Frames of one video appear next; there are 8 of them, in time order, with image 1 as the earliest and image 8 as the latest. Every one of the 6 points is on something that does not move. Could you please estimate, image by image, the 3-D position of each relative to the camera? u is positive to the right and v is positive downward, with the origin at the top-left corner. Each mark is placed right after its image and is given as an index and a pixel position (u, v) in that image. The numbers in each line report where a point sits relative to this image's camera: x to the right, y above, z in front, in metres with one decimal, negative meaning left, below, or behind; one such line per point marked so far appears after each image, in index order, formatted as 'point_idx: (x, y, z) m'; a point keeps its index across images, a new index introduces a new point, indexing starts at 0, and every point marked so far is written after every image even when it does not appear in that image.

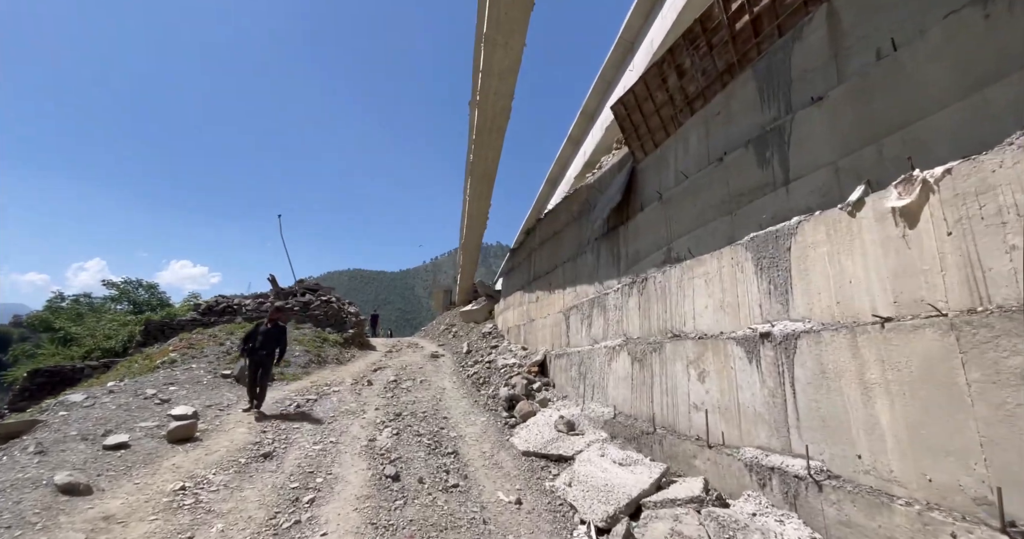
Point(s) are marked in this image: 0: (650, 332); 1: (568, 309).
0: (+1.7, -0.8, +5.2) m
1: (+1.1, -0.8, +8.3) m
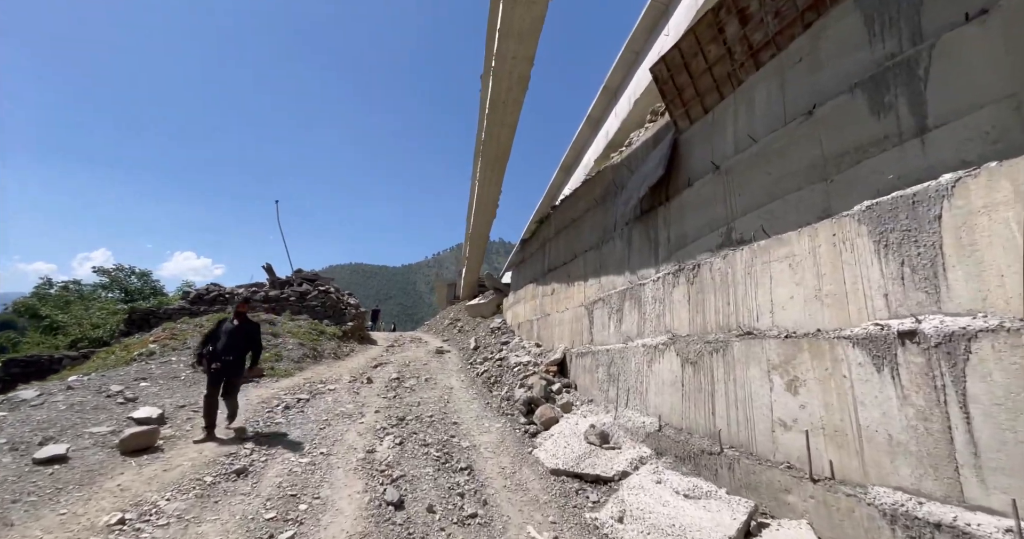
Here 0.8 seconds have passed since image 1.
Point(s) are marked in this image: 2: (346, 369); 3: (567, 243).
0: (+2.0, -0.6, +4.3) m
1: (+1.4, -0.6, +7.4) m
2: (-3.5, -2.1, +9.0) m
3: (+1.3, +0.6, +9.7) m
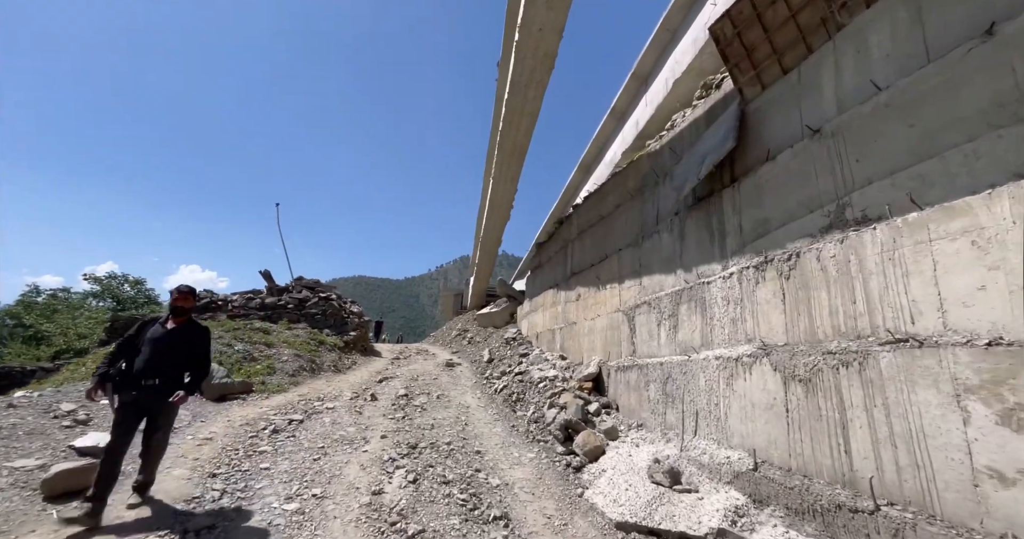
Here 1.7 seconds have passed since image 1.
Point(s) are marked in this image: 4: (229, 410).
0: (+2.3, -0.5, +3.3) m
1: (+1.8, -0.6, +6.4) m
2: (-3.1, -2.1, +8.0) m
3: (+1.7, +0.5, +8.8) m
4: (-3.7, -1.8, +5.6) m
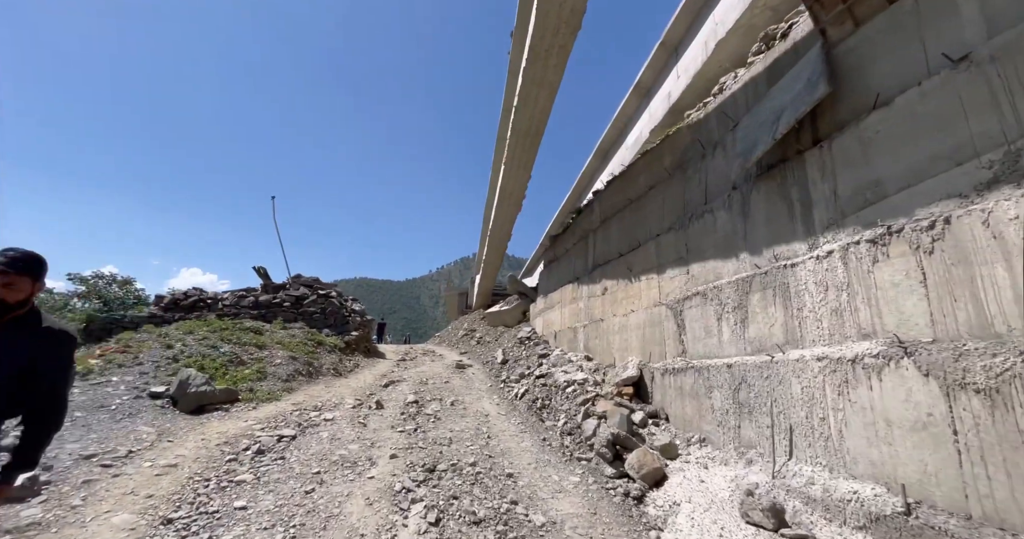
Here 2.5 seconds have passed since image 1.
0: (+2.7, -0.3, +2.4) m
1: (+2.2, -0.4, +5.5) m
2: (-2.7, -2.0, +7.1) m
3: (+2.1, +0.7, +7.9) m
4: (-3.3, -1.7, +4.7) m
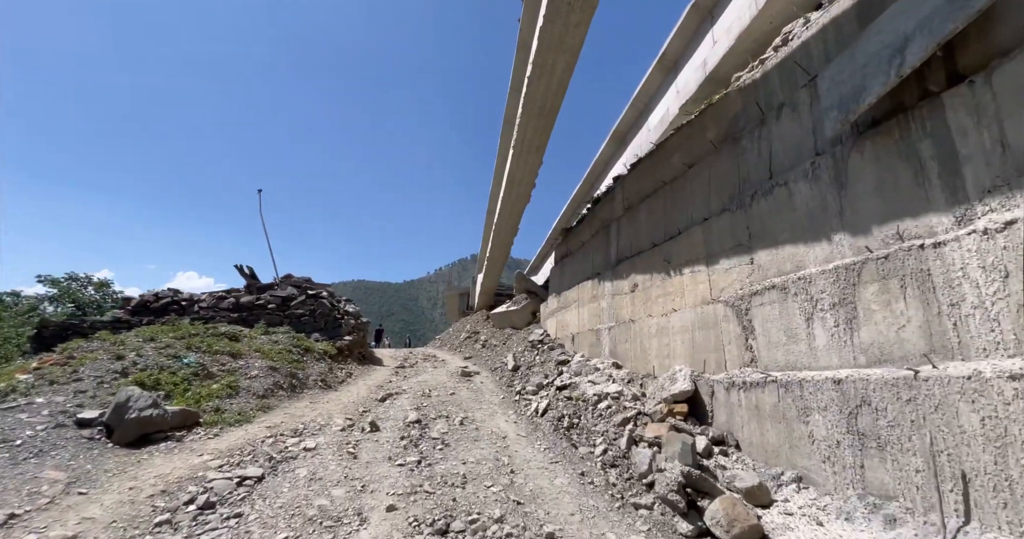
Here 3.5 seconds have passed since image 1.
0: (+3.0, -0.2, +1.3) m
1: (+2.4, -0.3, +4.5) m
2: (-2.5, -1.9, +6.0) m
3: (+2.3, +0.8, +6.8) m
4: (-3.1, -1.6, +3.6) m
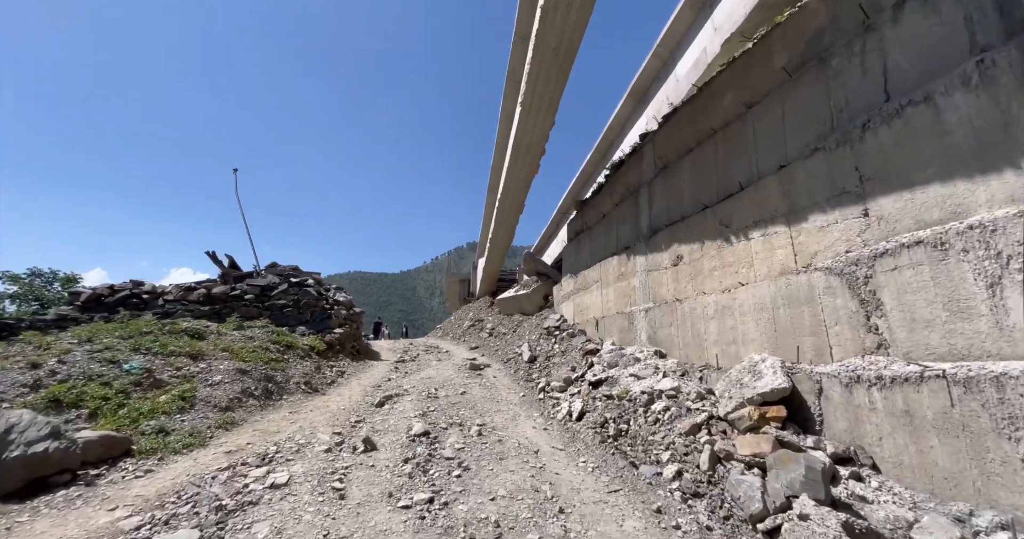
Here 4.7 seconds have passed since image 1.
0: (+3.3, +0.1, +0.2) m
1: (+2.7, +0.1, +3.3) m
2: (-2.2, -1.7, +4.9) m
3: (+2.5, +1.3, +5.6) m
4: (-2.8, -1.5, +2.5) m
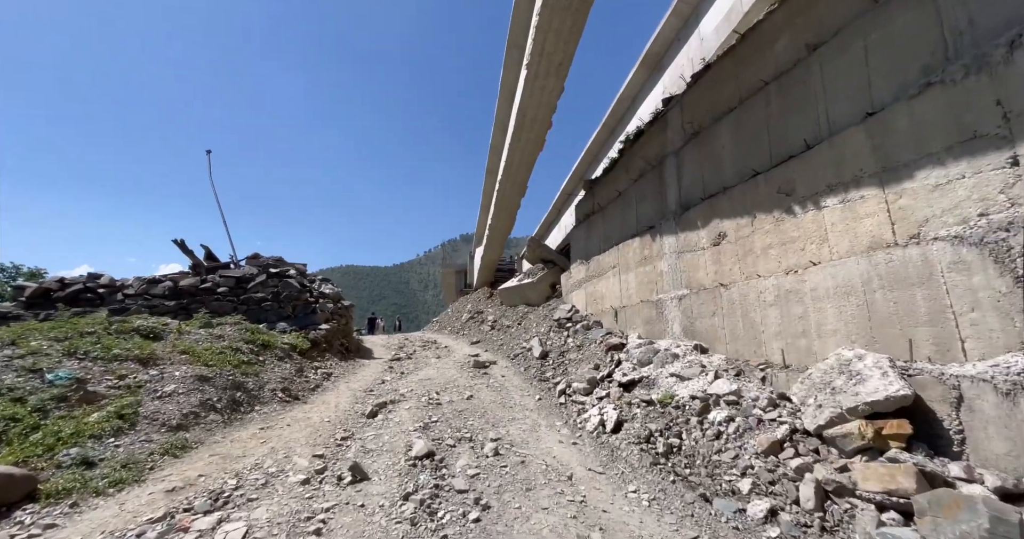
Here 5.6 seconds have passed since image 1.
0: (+3.5, +0.2, -0.7) m
1: (+2.9, +0.3, +2.5) m
2: (-2.0, -1.5, +4.0) m
3: (+2.7, +1.5, +4.8) m
4: (-2.5, -1.4, +1.6) m
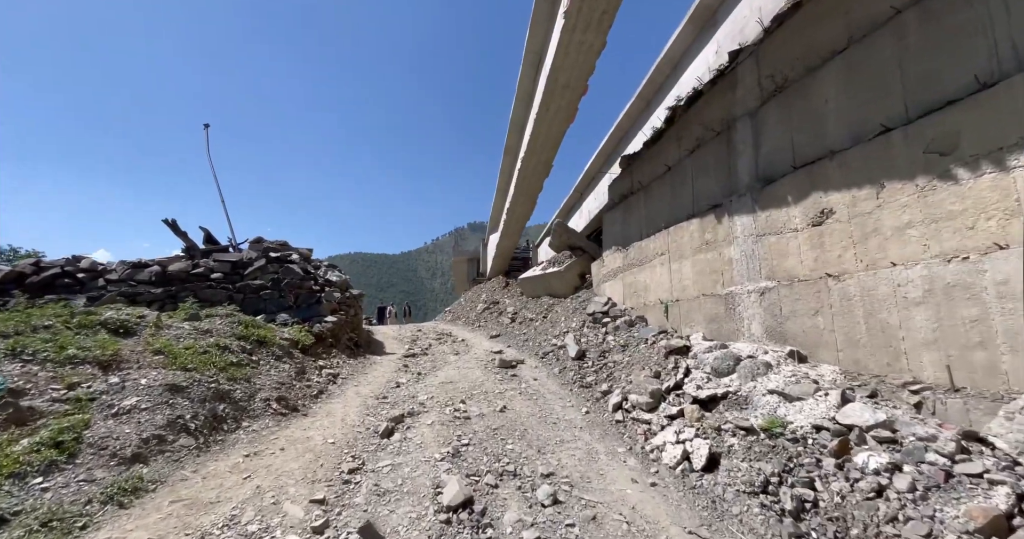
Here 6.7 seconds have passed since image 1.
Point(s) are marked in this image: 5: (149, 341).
0: (+3.8, +0.2, -1.7) m
1: (+3.3, +0.3, +1.4) m
2: (-1.6, -1.4, +3.1) m
3: (+3.1, +1.6, +3.7) m
4: (-2.2, -1.3, +0.7) m
5: (-3.5, -0.7, +4.0) m
